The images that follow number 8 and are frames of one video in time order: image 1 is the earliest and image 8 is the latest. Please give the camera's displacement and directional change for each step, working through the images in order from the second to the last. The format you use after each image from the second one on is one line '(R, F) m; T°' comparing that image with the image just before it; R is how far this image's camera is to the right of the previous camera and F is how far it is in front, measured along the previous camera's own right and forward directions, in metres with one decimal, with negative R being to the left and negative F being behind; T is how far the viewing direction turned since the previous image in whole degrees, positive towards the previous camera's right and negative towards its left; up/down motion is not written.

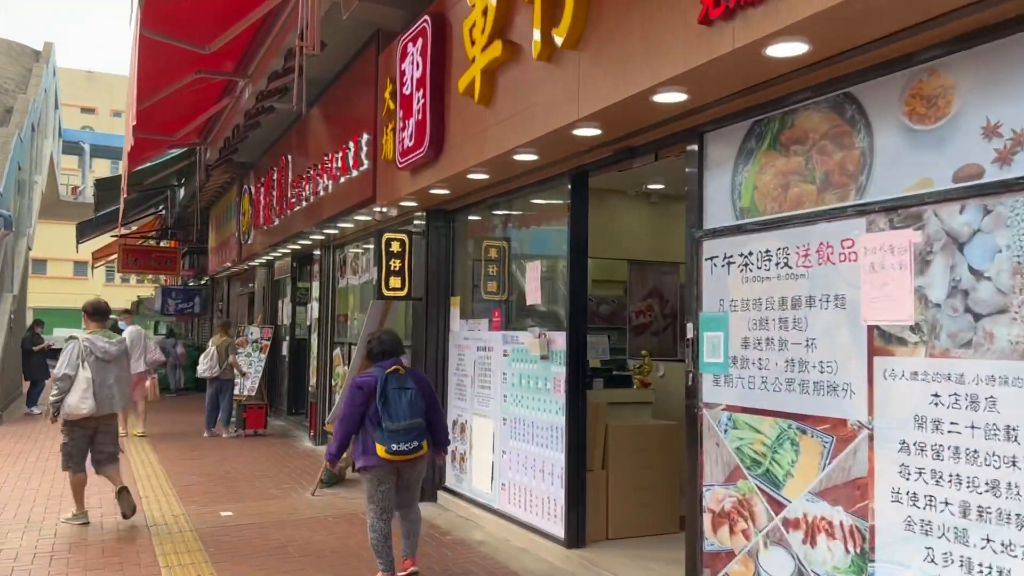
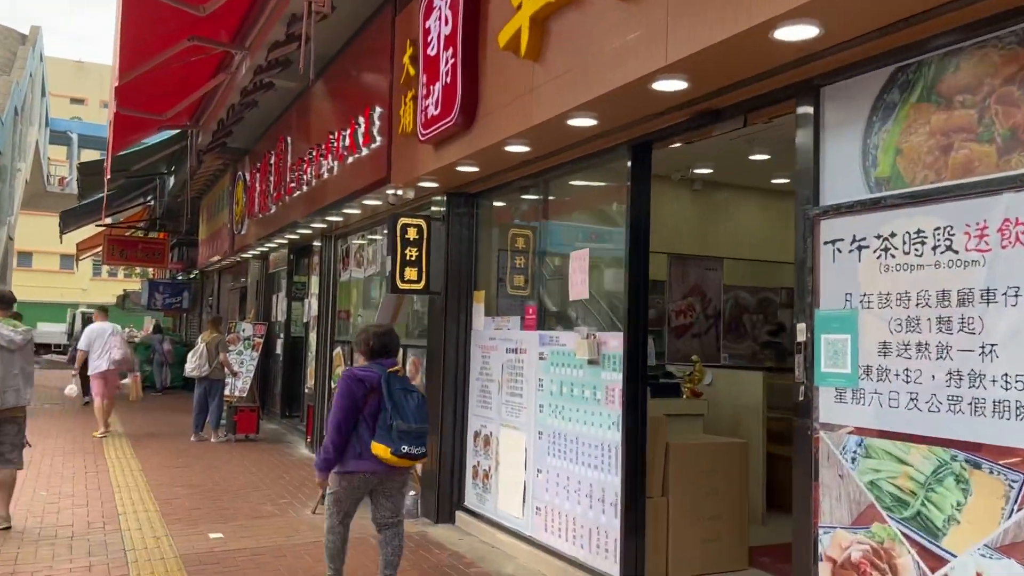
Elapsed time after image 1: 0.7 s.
(-0.3, +0.8) m; +1°
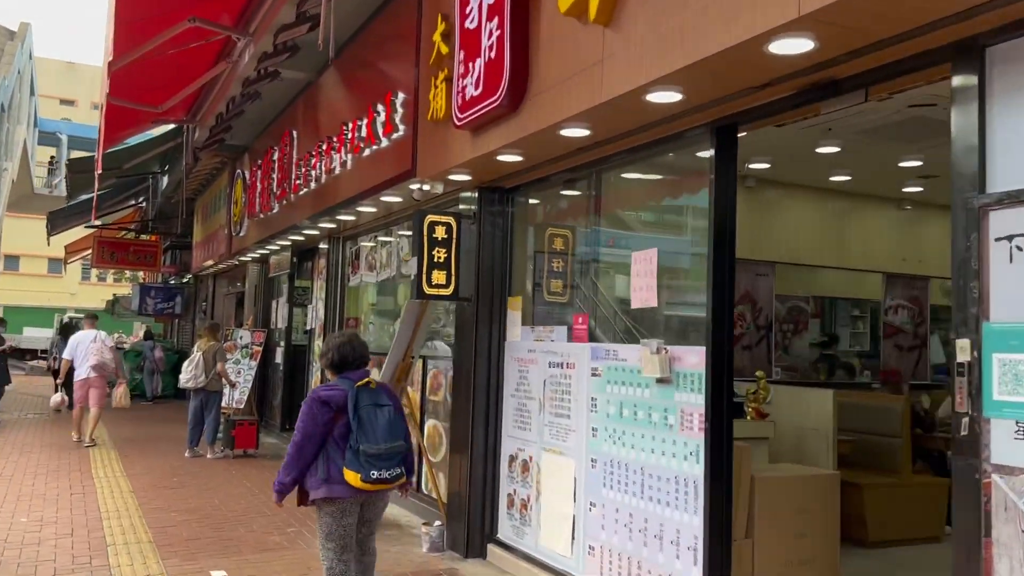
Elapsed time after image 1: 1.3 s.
(-0.3, +0.6) m; +1°
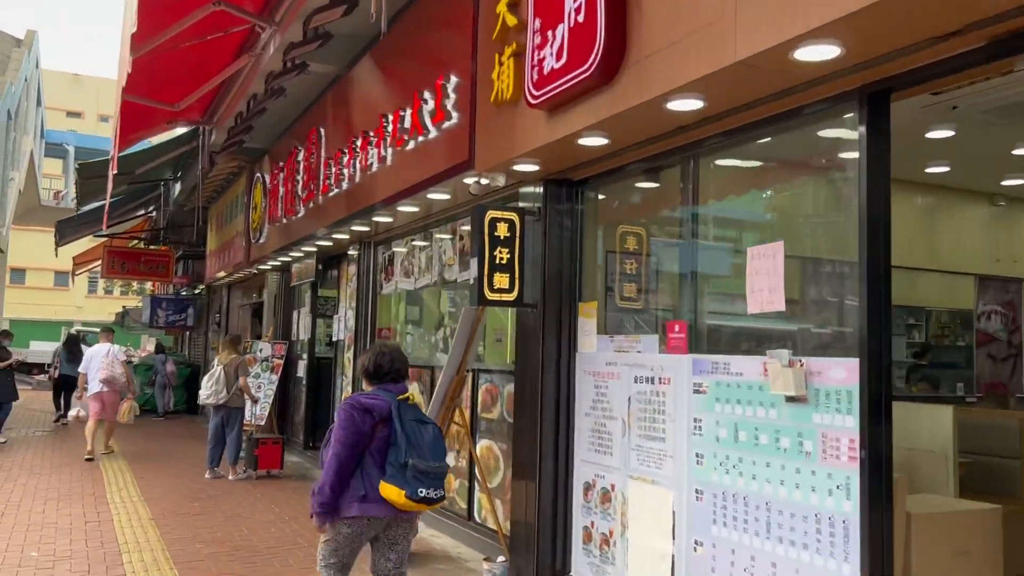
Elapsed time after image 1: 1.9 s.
(-0.4, +0.6) m; 0°
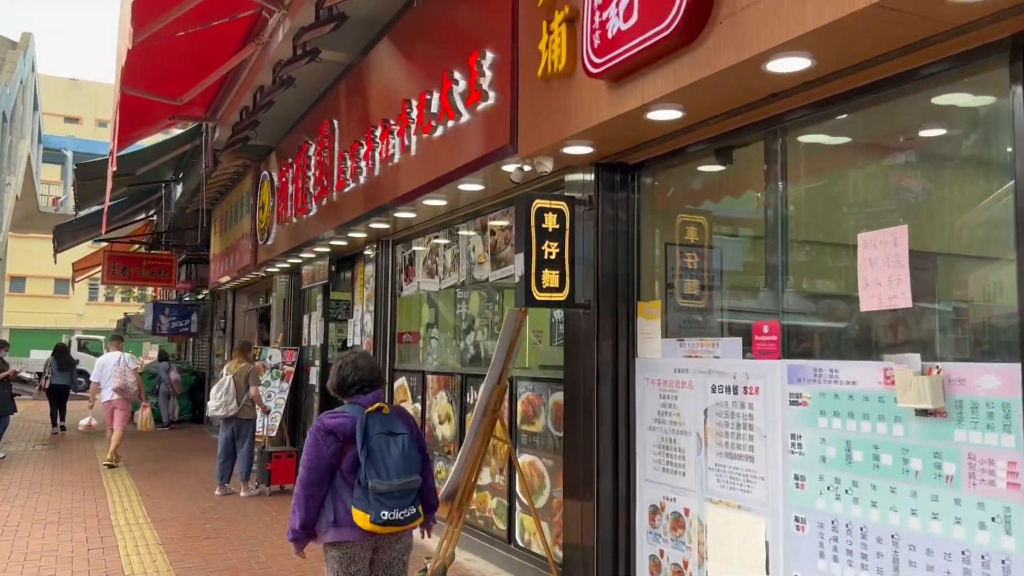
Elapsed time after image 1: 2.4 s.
(-0.2, +0.5) m; 0°
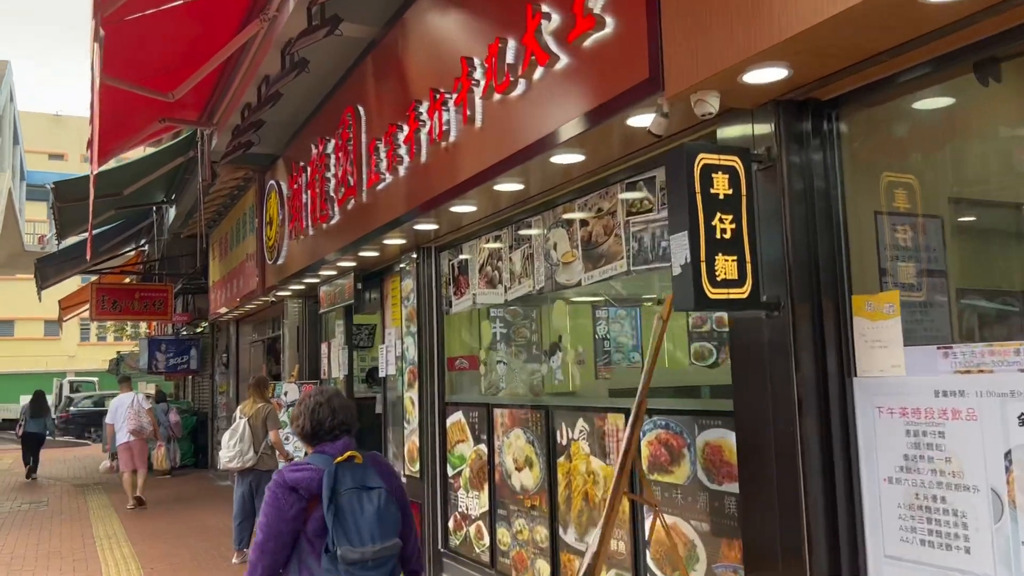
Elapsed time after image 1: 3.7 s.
(-0.5, +1.3) m; 0°
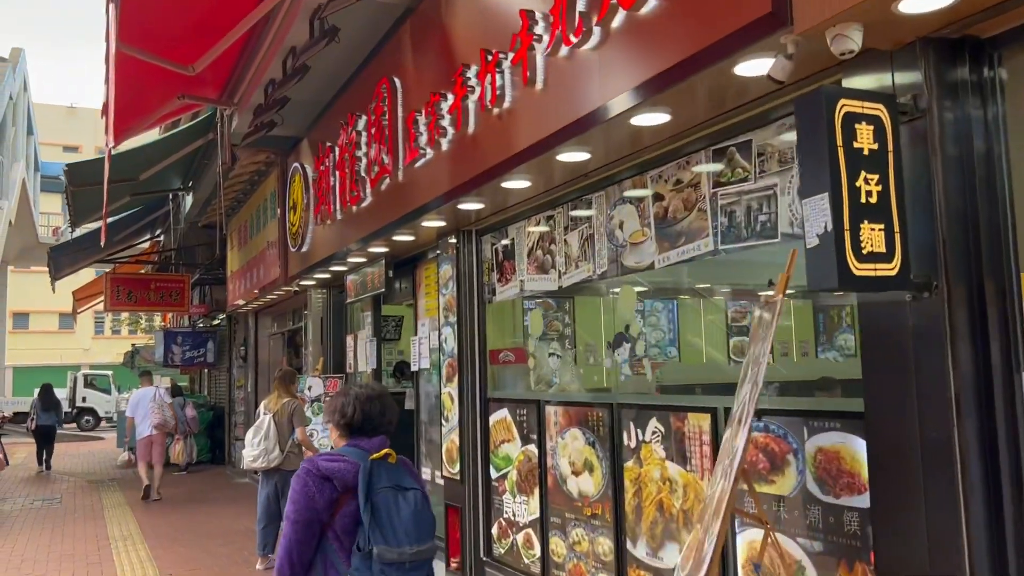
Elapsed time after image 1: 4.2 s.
(-0.2, +0.5) m; -1°
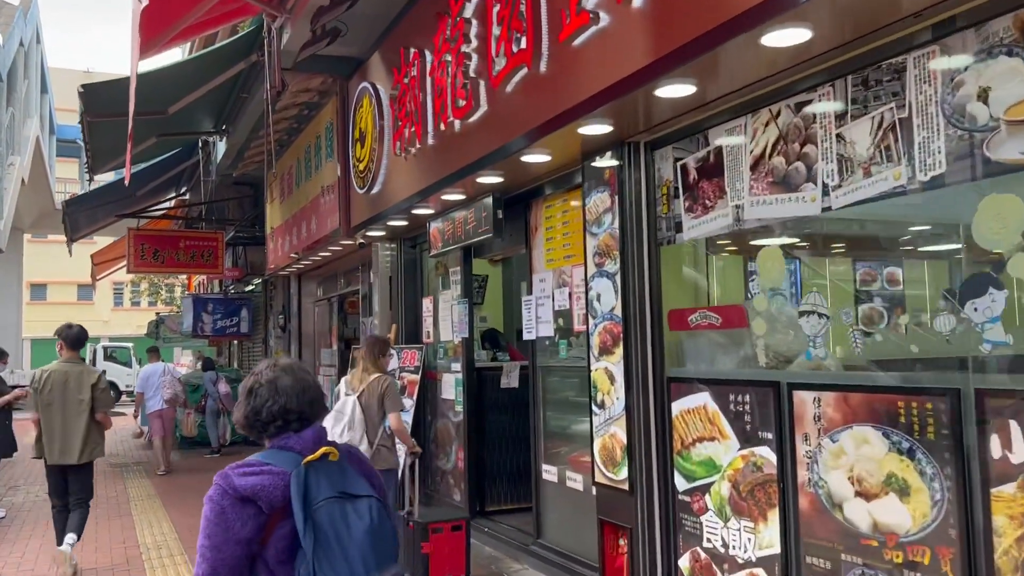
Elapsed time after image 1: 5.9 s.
(-0.8, +1.6) m; -1°
